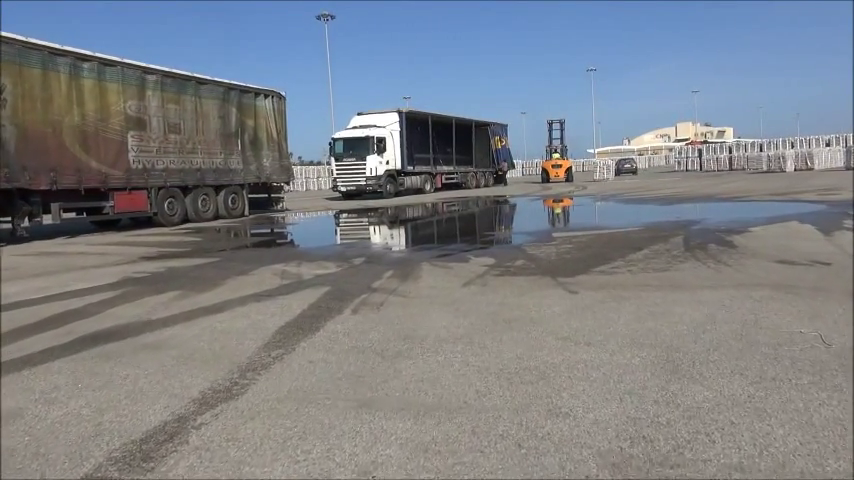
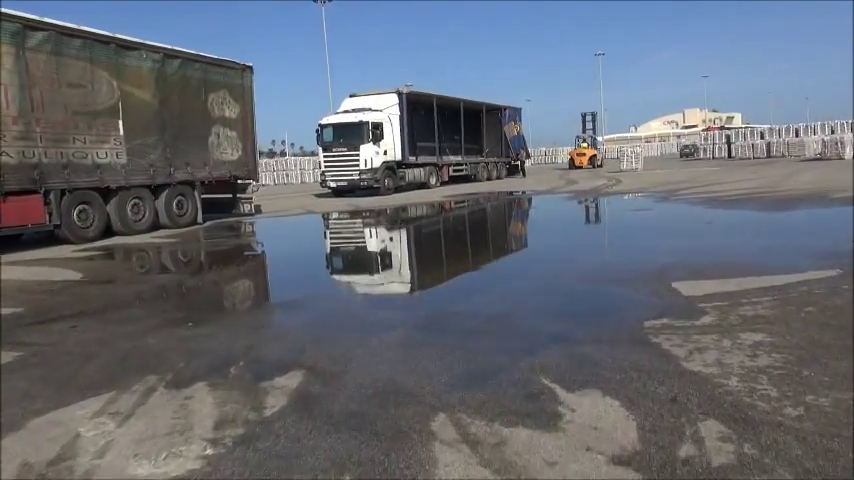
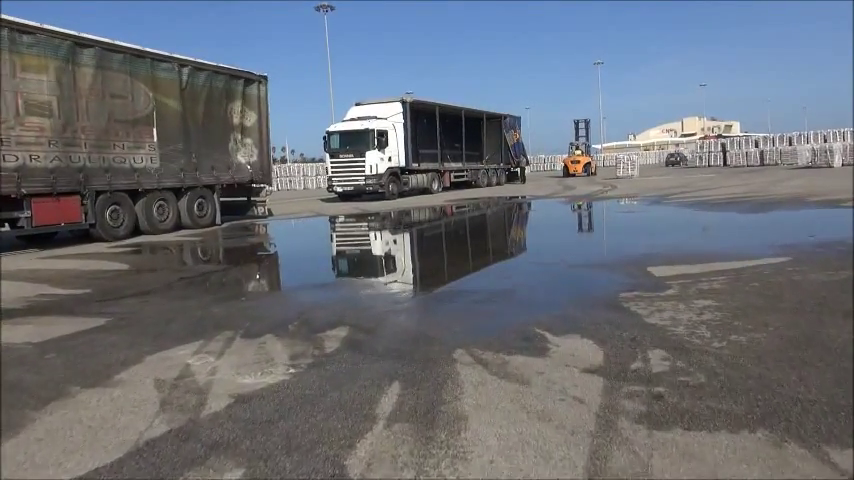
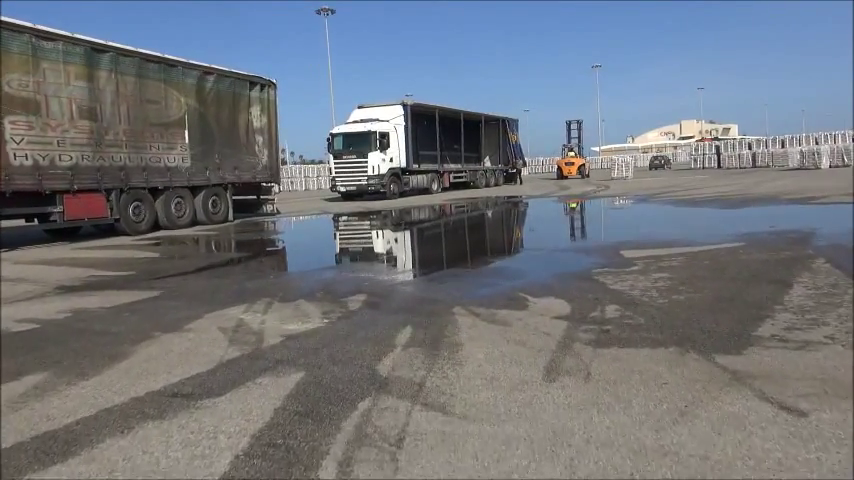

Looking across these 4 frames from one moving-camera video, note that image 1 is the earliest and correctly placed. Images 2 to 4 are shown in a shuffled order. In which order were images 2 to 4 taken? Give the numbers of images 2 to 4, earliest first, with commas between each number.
4, 3, 2
